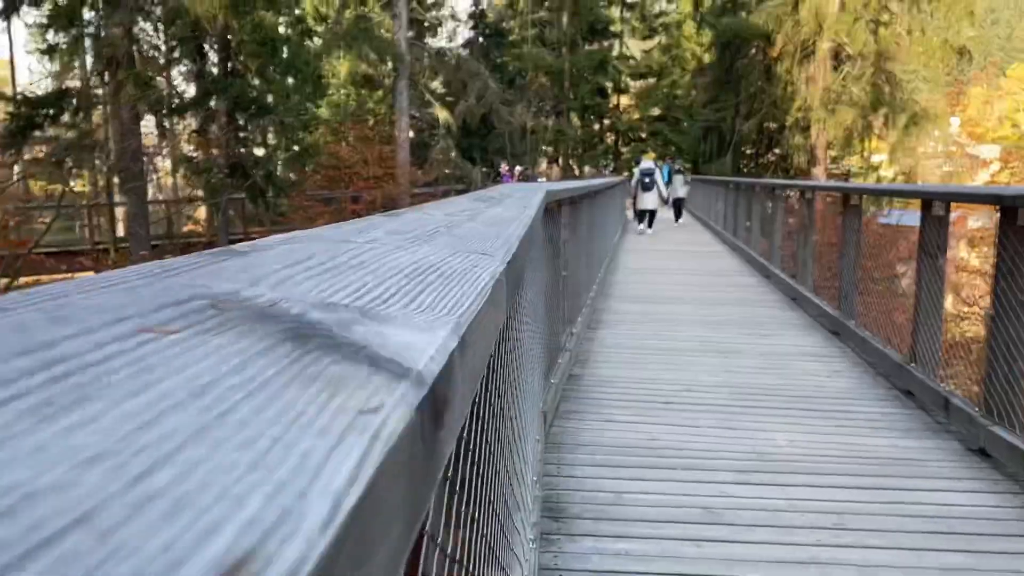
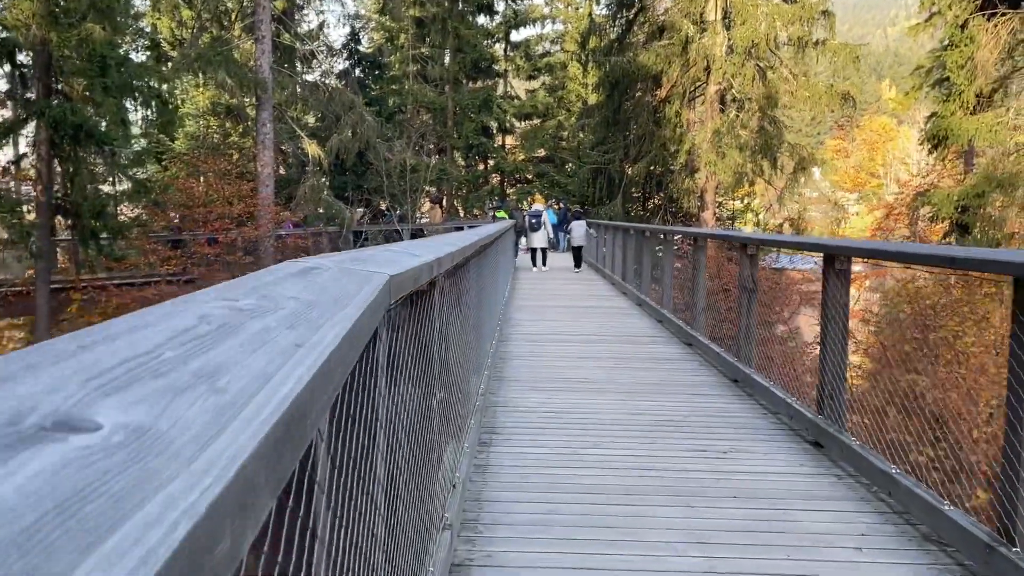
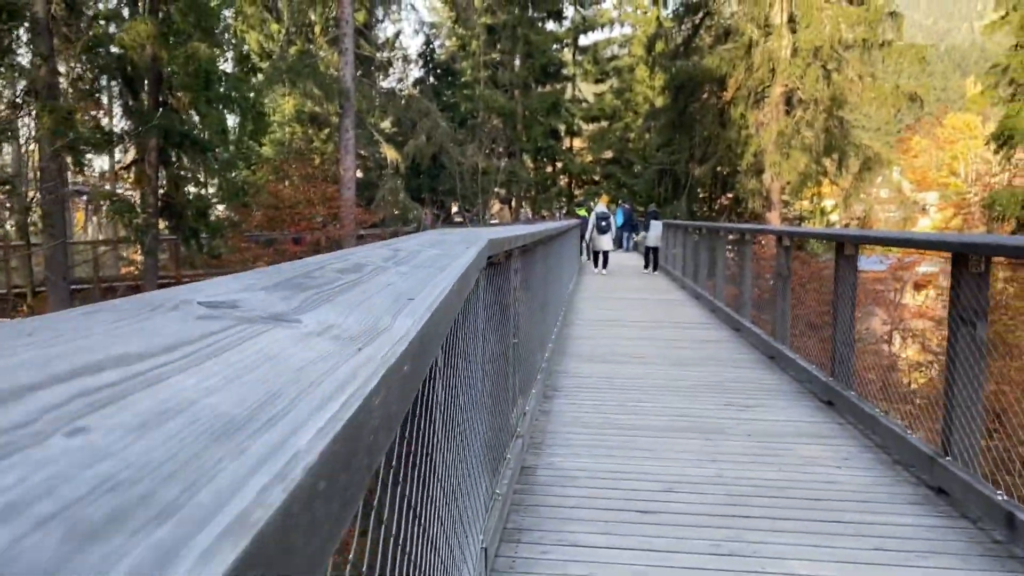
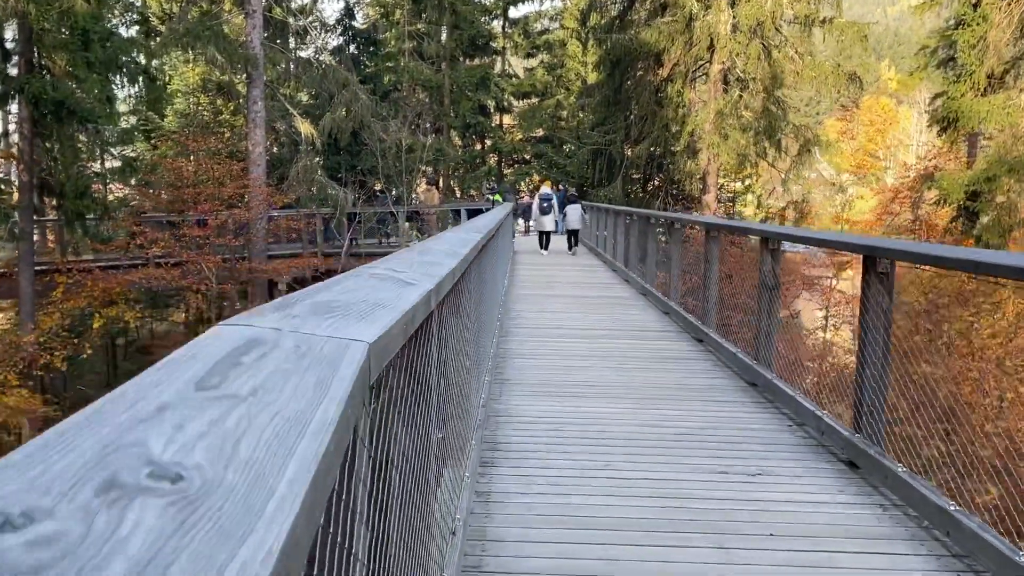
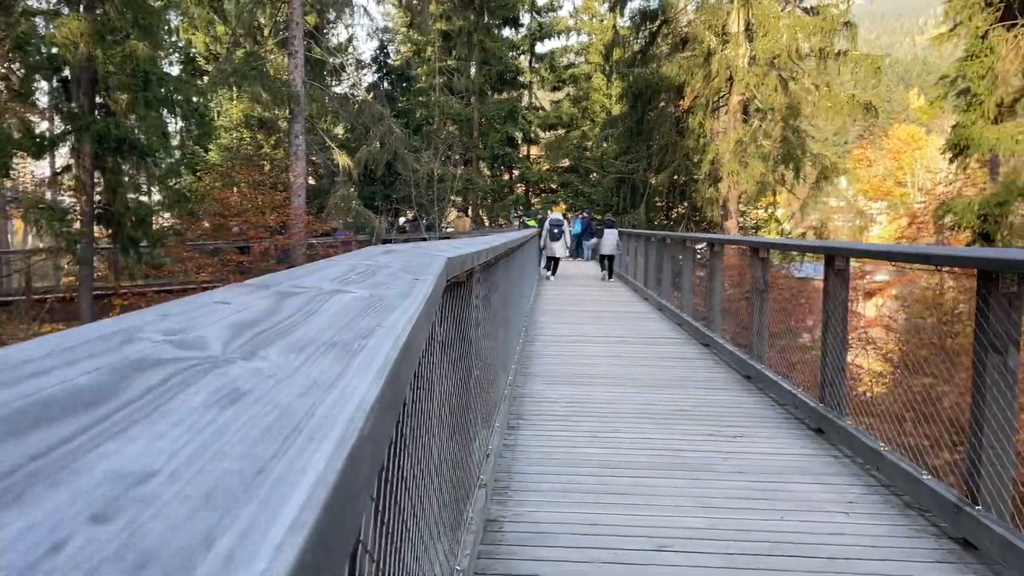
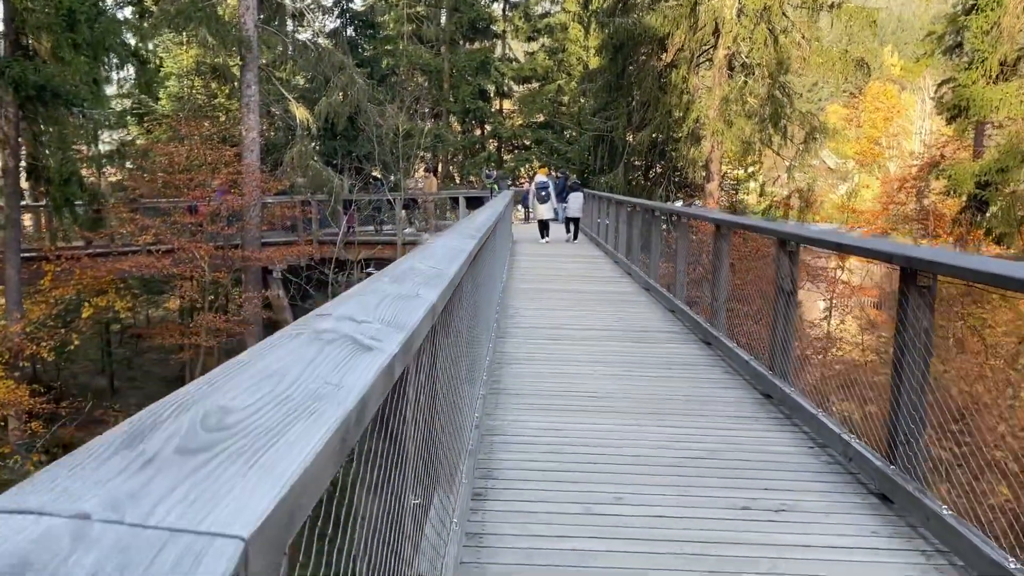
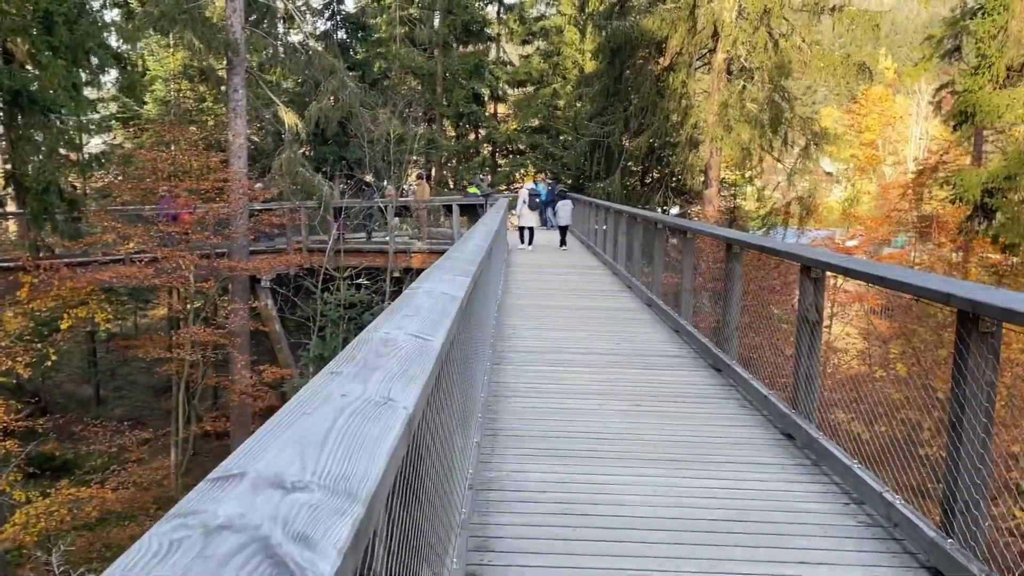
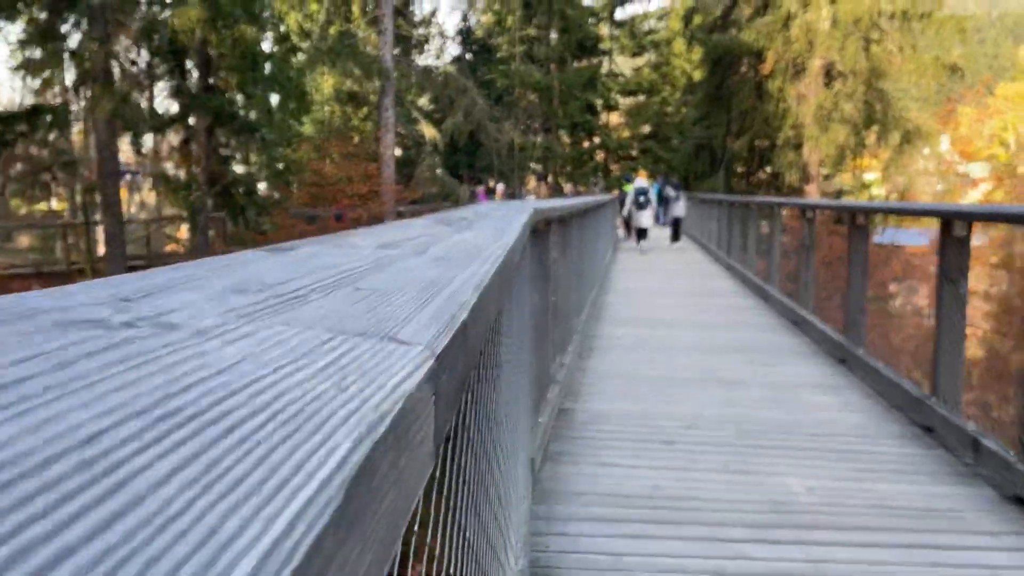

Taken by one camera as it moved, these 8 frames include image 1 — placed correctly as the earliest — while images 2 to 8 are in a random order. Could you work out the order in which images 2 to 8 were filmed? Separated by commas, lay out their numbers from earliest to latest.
8, 3, 5, 2, 4, 6, 7
